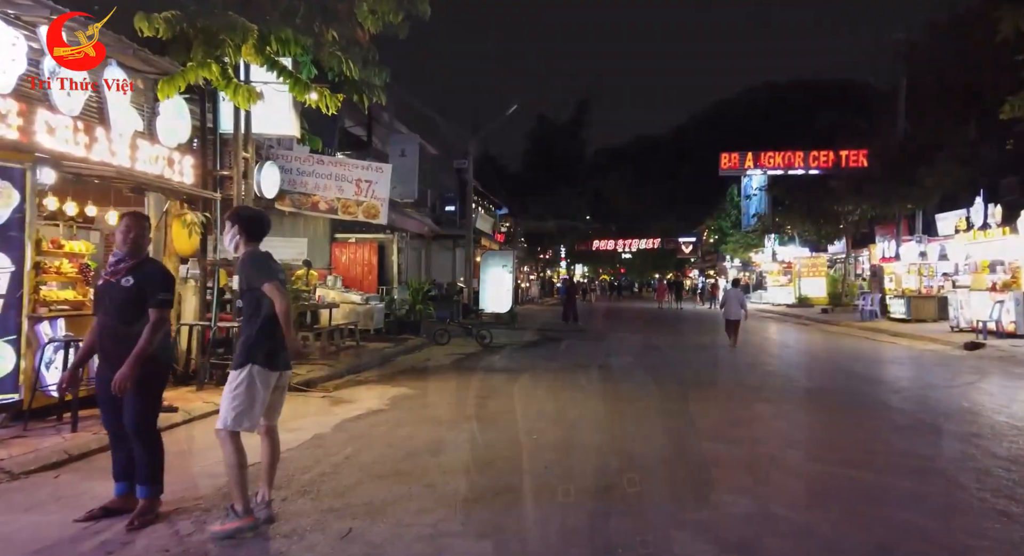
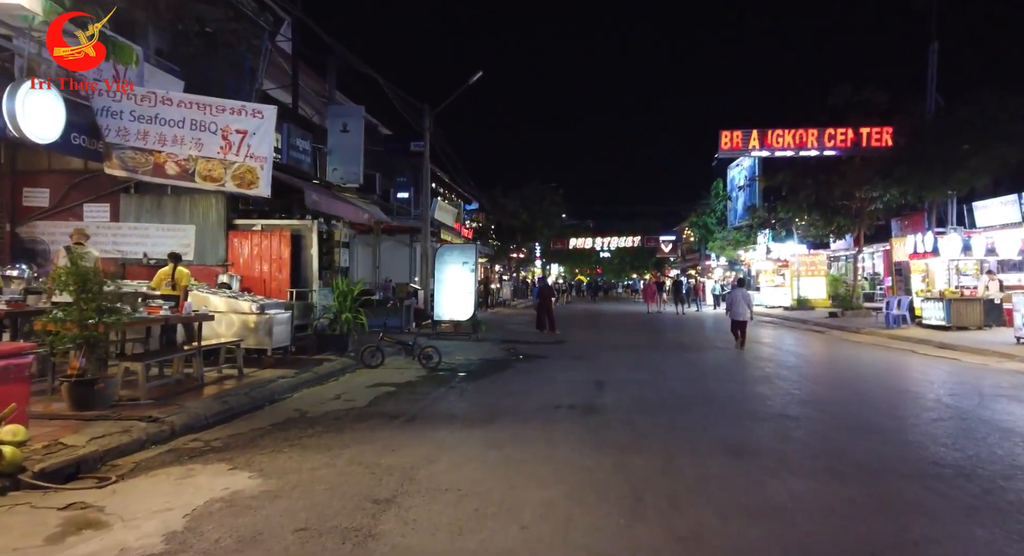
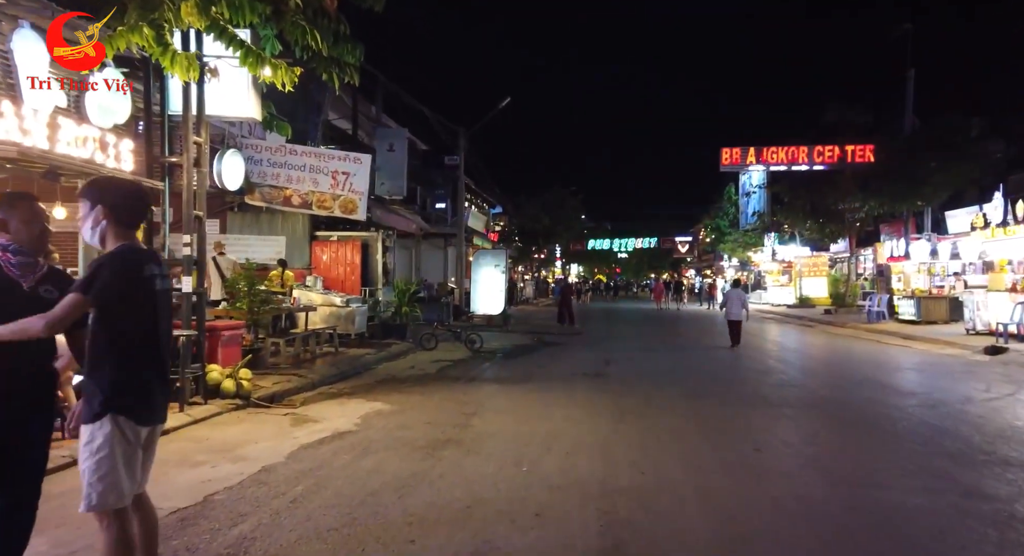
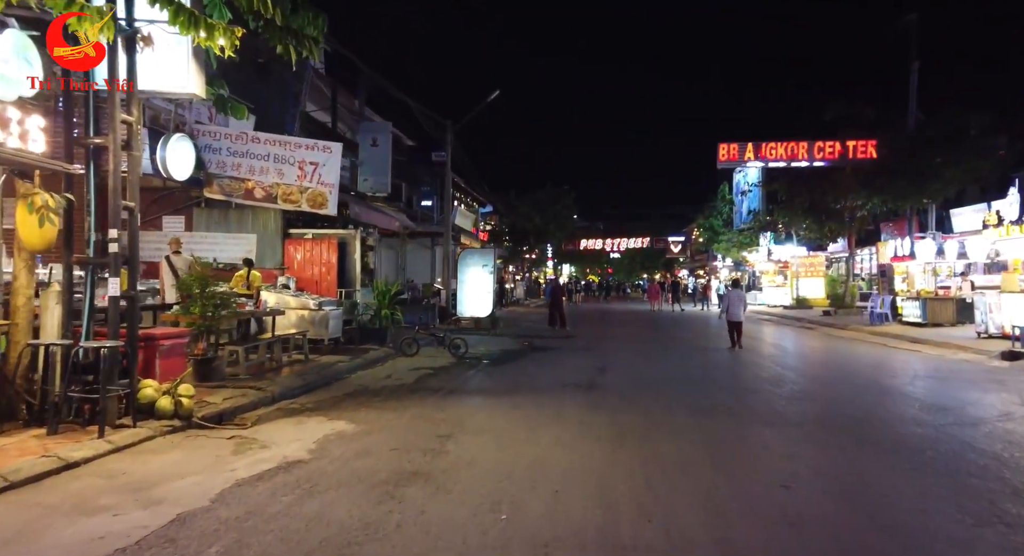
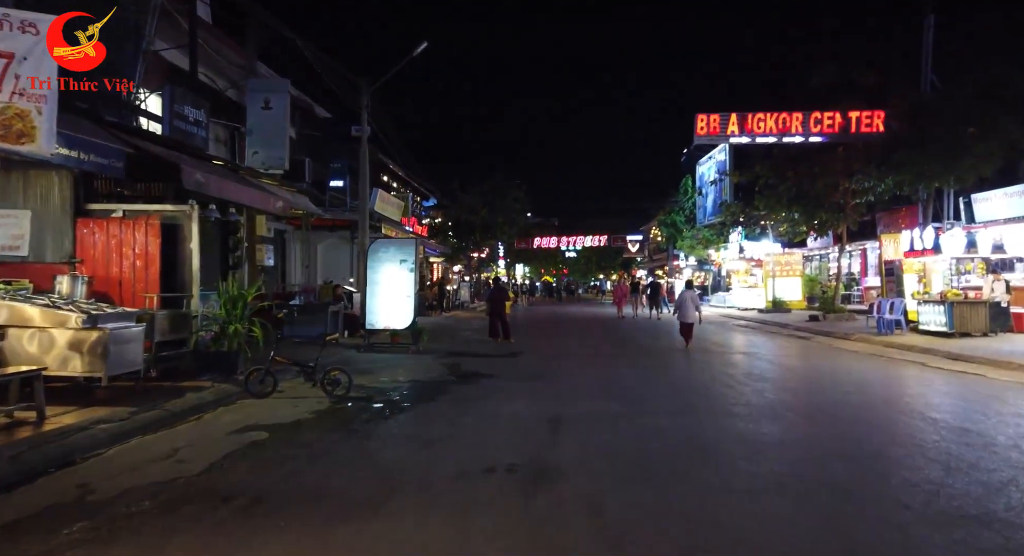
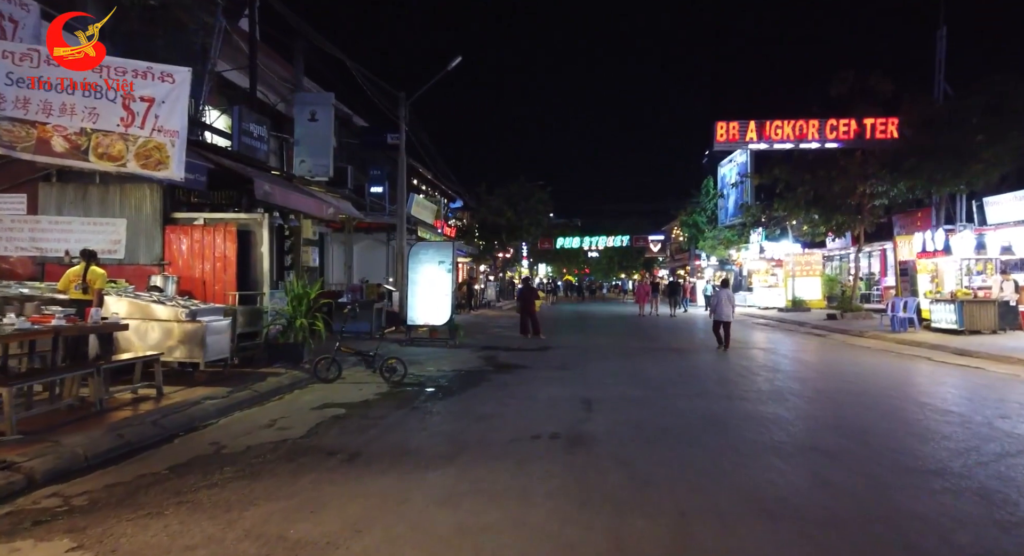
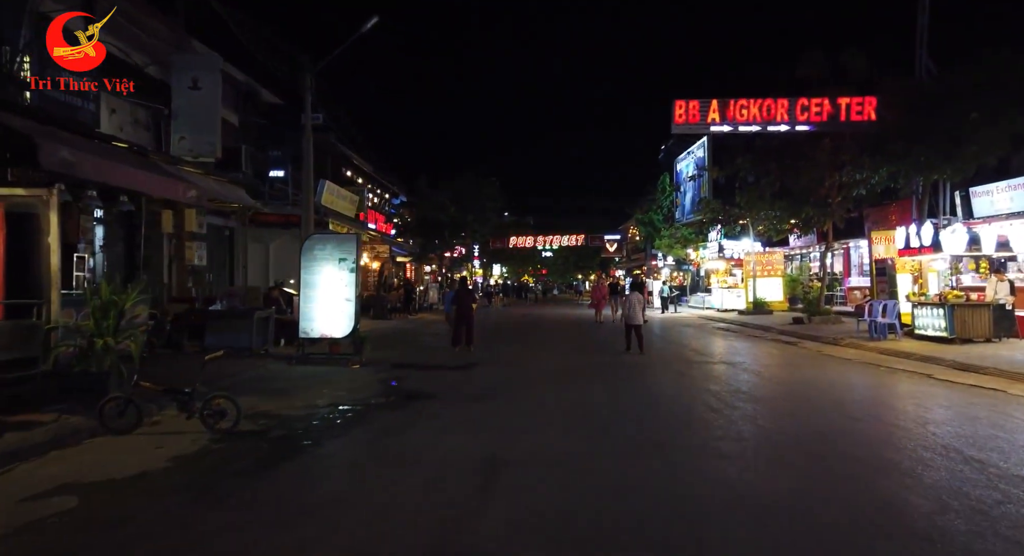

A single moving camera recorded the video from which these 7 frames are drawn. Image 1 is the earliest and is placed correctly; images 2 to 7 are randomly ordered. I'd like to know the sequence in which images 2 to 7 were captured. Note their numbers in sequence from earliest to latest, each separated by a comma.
3, 4, 2, 6, 5, 7
